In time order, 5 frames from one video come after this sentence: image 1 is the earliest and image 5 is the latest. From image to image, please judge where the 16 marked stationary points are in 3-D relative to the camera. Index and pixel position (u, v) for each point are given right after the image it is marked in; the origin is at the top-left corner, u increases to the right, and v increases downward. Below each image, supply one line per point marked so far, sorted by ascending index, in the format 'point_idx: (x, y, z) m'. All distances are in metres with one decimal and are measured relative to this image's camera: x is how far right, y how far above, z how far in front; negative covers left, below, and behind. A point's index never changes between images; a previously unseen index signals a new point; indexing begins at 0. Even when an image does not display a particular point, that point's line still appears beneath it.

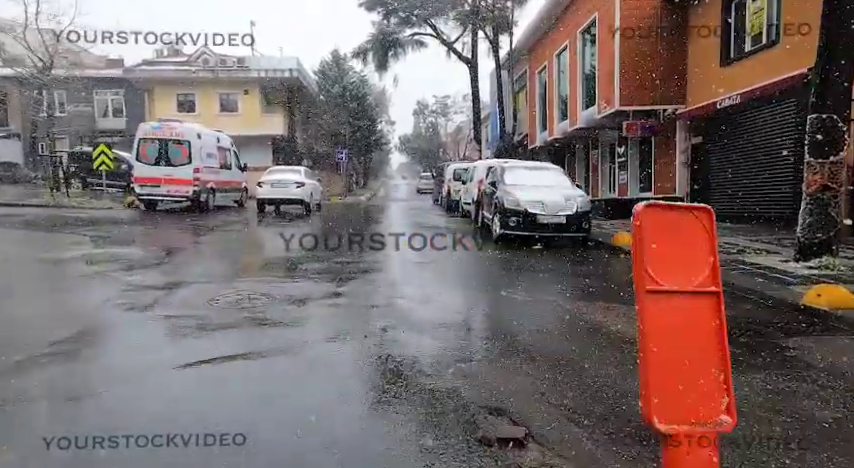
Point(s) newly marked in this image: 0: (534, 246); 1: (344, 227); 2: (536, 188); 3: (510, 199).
0: (+1.8, -0.2, +11.6) m
1: (-2.4, +0.2, +19.6) m
2: (+1.9, +0.8, +12.0) m
3: (+1.4, +0.6, +11.6) m
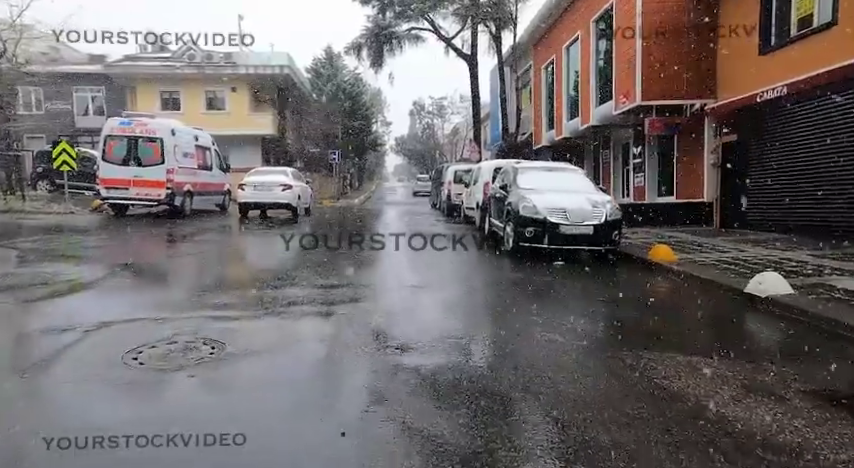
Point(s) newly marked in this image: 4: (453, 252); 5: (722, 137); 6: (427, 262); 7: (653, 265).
0: (+1.9, -0.4, +9.9) m
1: (-2.4, 0.0, +17.8) m
2: (+1.9, +0.6, +10.3) m
3: (+1.4, +0.4, +9.9) m
4: (+0.5, -0.3, +12.2) m
5: (+6.3, +2.1, +14.6) m
6: (0.0, -0.4, +11.0) m
7: (+3.0, -0.4, +9.2) m
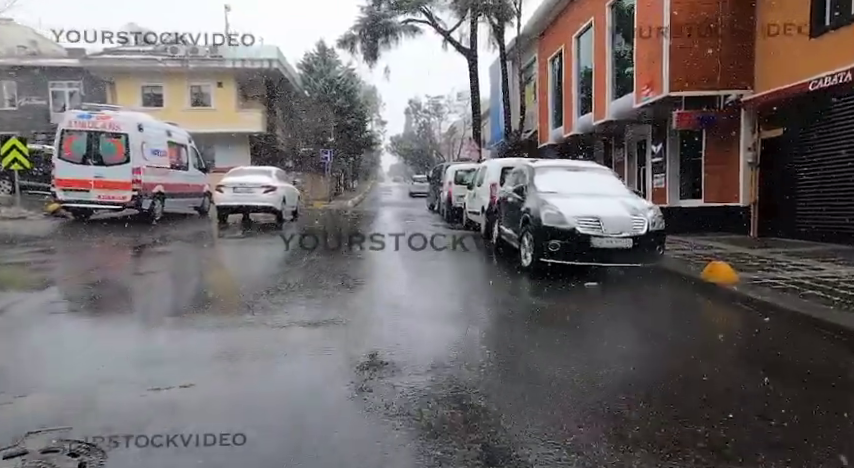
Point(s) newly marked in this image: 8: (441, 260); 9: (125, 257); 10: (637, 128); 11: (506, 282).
0: (+1.9, -0.5, +8.1) m
1: (-2.5, -0.1, +16.0) m
2: (+2.0, +0.5, +8.5) m
3: (+1.5, +0.3, +8.1) m
4: (+0.5, -0.5, +10.4) m
5: (+6.3, +1.9, +12.8) m
6: (0.0, -0.6, +9.2) m
7: (+3.1, -0.6, +7.5) m
8: (+0.3, -0.4, +11.3) m
9: (-5.6, -0.4, +12.5) m
10: (+5.7, +2.9, +18.2) m
11: (+1.0, -0.6, +8.3) m
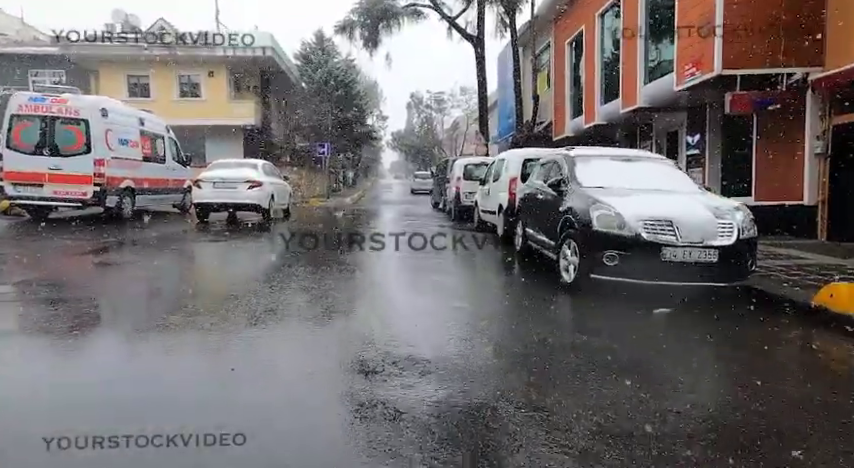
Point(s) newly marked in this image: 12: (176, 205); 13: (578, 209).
0: (+2.0, -0.6, +6.1) m
1: (-2.3, -0.2, +14.0) m
2: (+2.1, +0.4, +6.5) m
3: (+1.6, +0.2, +6.1) m
4: (+0.6, -0.5, +8.4) m
5: (+6.5, +1.9, +10.8) m
6: (+0.2, -0.7, +7.2) m
7: (+3.2, -0.7, +5.5) m
8: (+0.4, -0.5, +9.4) m
9: (-5.4, -0.5, +10.5) m
10: (+5.8, +2.8, +16.2) m
11: (+1.1, -0.7, +6.4) m
12: (-6.2, +0.7, +16.7) m
13: (+1.5, +0.3, +6.6) m
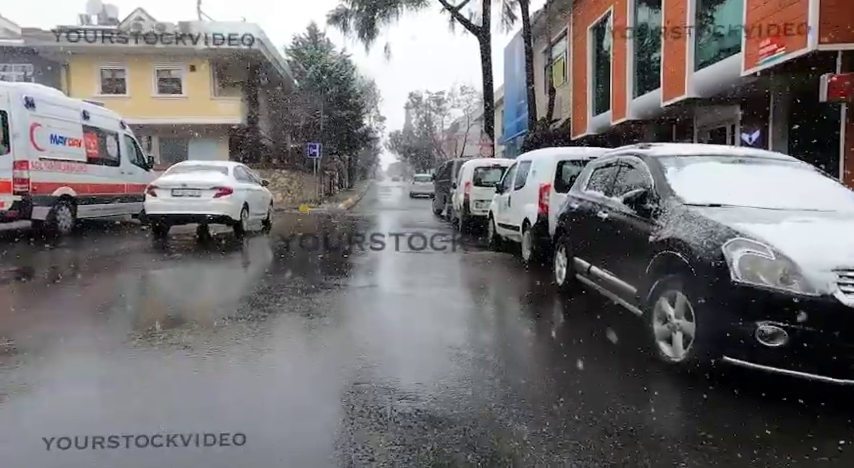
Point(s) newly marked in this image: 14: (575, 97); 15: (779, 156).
0: (+2.1, -0.9, +3.6) m
1: (-2.2, -0.5, +11.4) m
2: (+2.2, +0.1, +4.0) m
3: (+1.7, -0.1, +3.6) m
4: (+0.7, -0.8, +5.9) m
5: (+6.6, +1.5, +8.3) m
6: (+0.3, -1.0, +4.7) m
7: (+3.3, -1.0, +2.9) m
8: (+0.5, -0.8, +6.8) m
9: (-5.3, -0.8, +8.0) m
10: (+5.9, +2.5, +13.6) m
11: (+1.2, -0.9, +3.8) m
12: (-6.1, +0.4, +14.1) m
13: (+1.6, 0.0, +4.0) m
14: (+4.3, +3.9, +19.5) m
15: (+2.7, +0.6, +5.3) m
